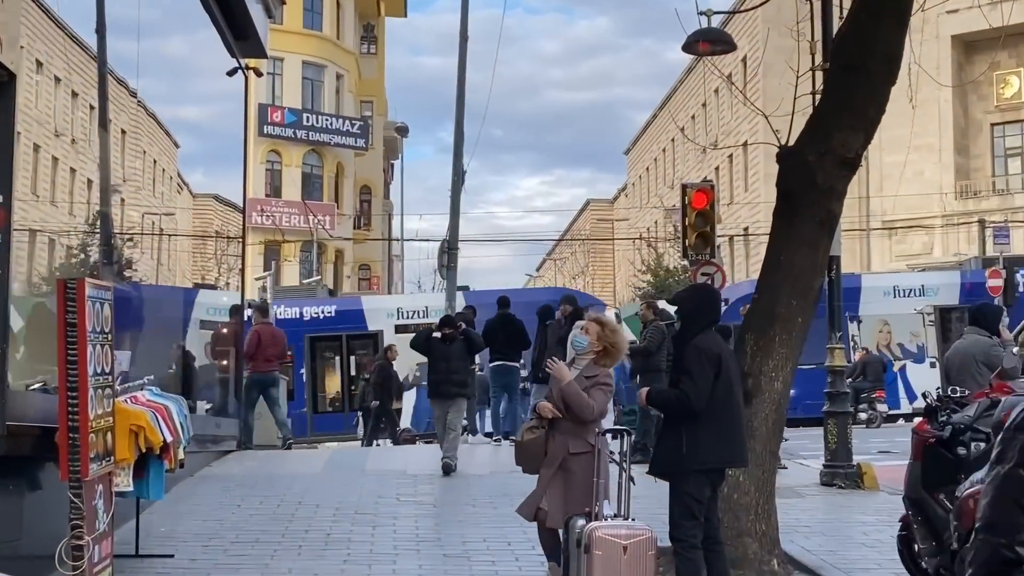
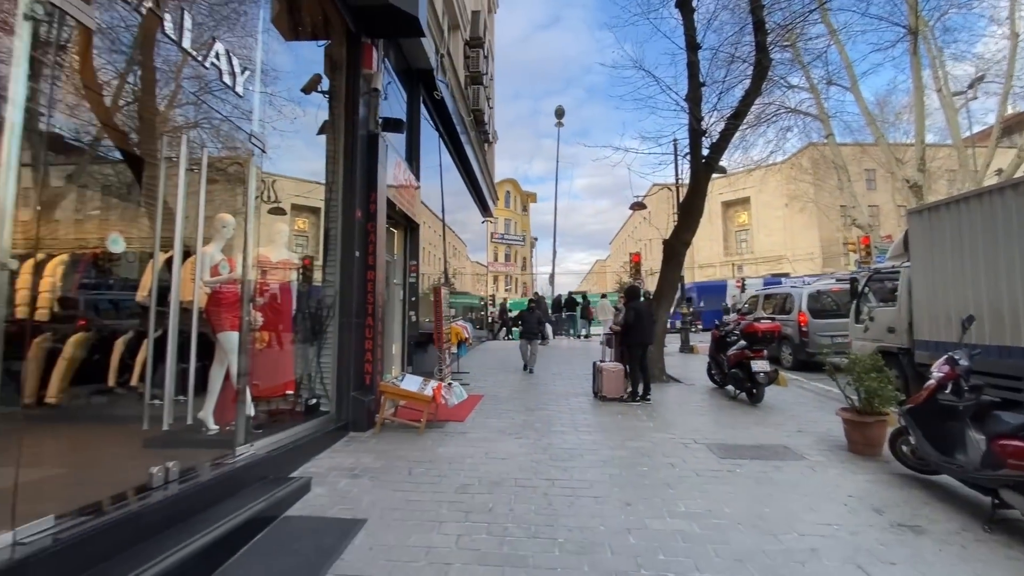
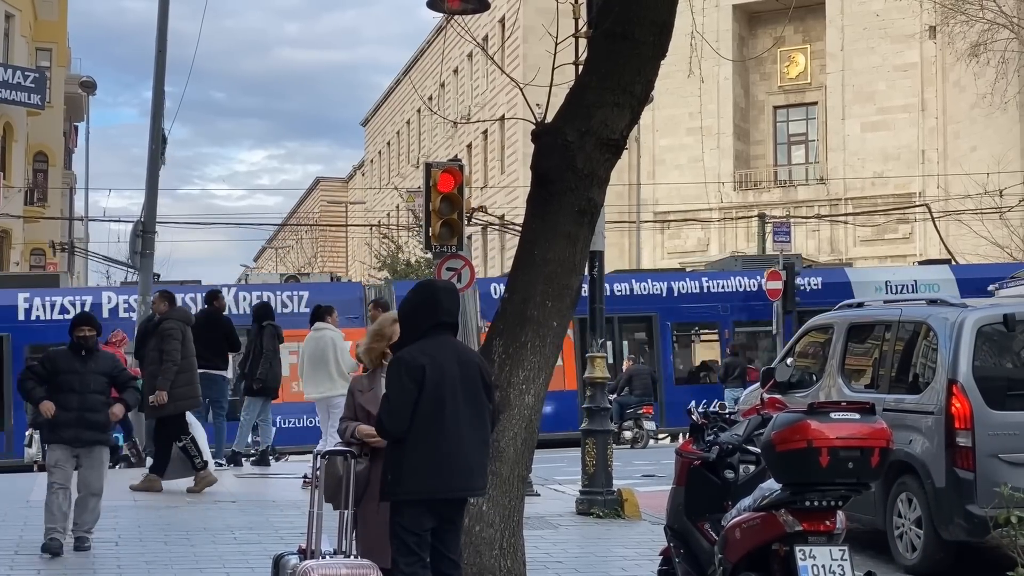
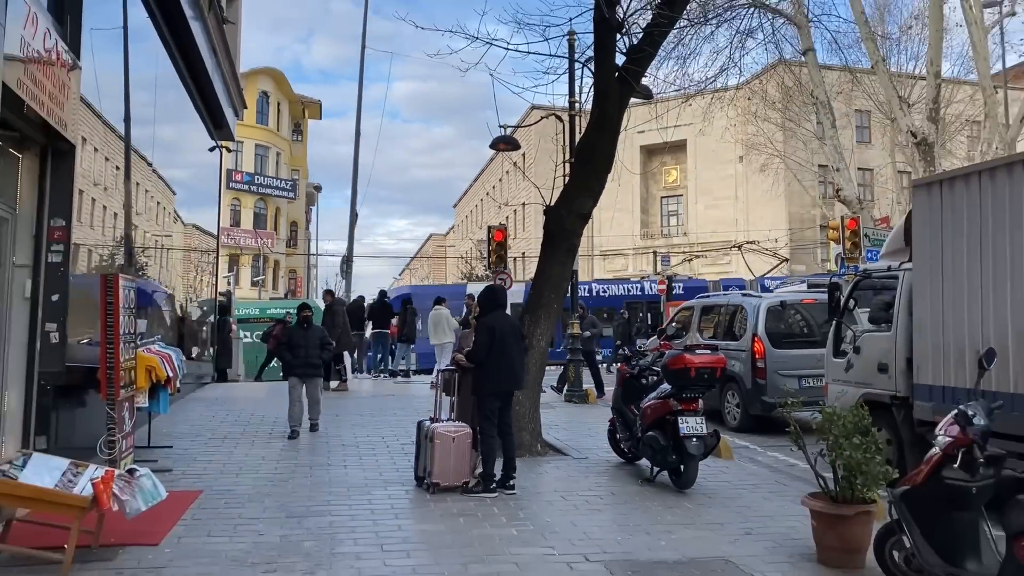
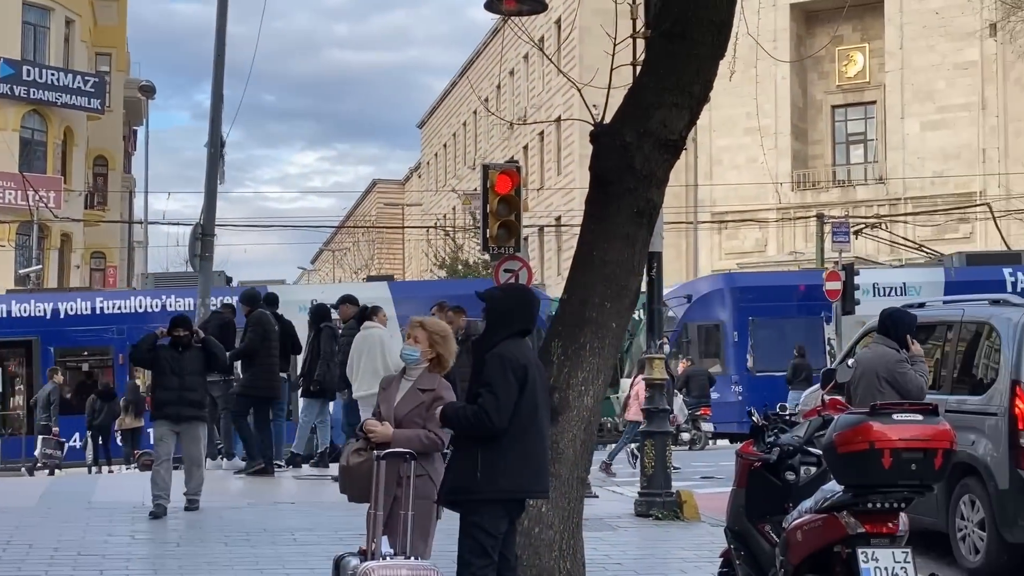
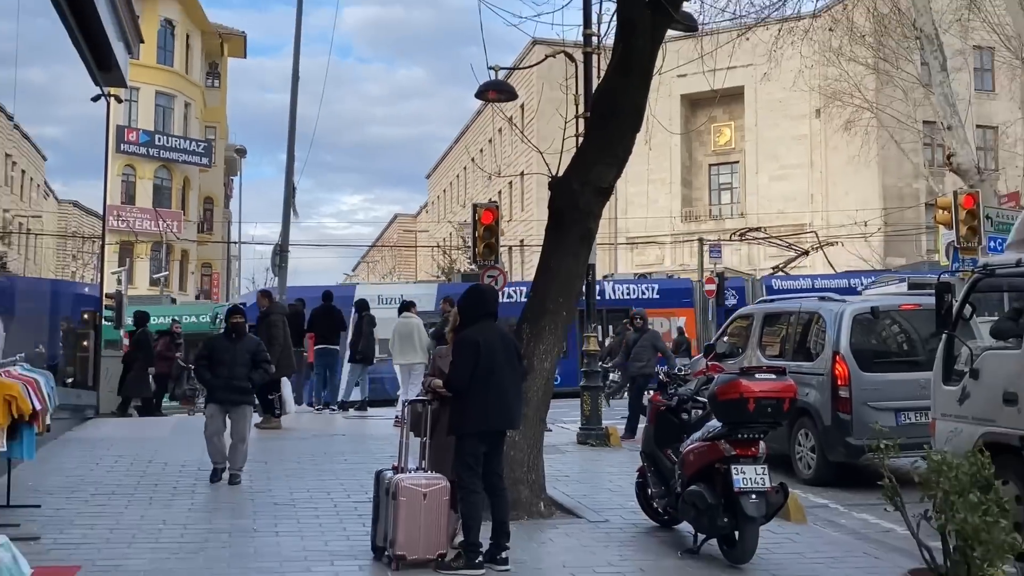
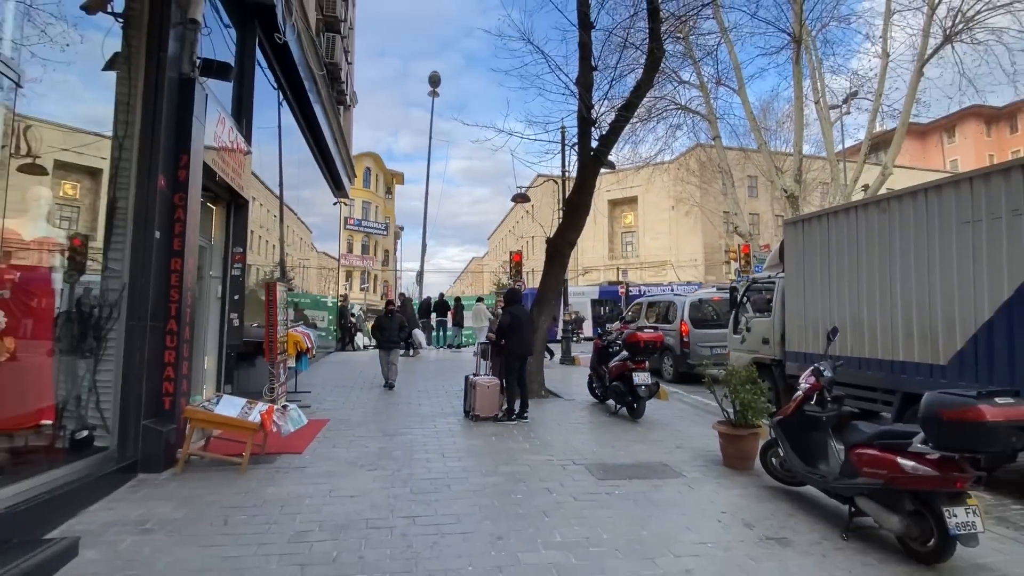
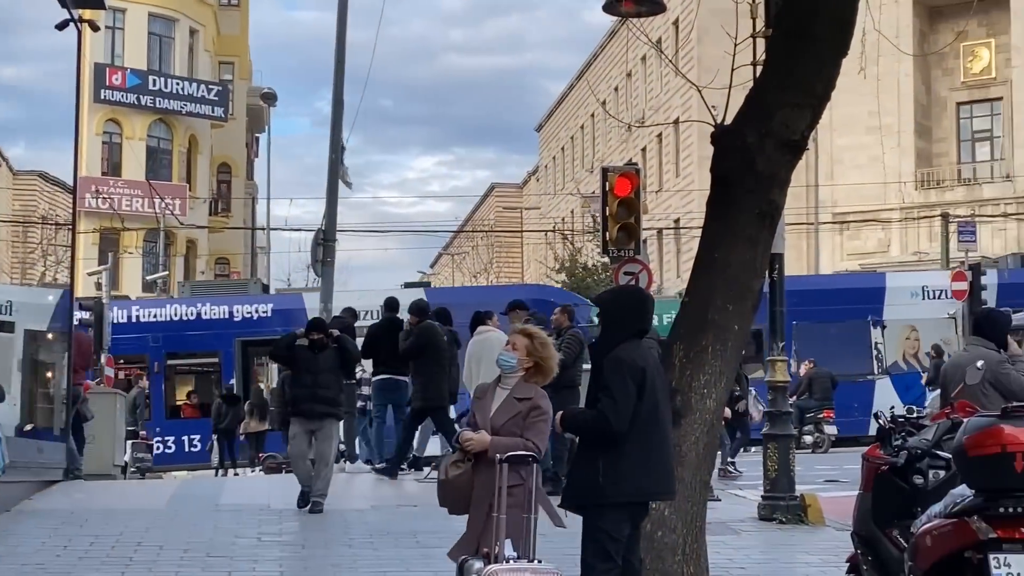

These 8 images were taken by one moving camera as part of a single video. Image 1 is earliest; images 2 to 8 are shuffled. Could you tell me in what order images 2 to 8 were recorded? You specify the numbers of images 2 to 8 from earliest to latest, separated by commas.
8, 5, 3, 6, 4, 7, 2
